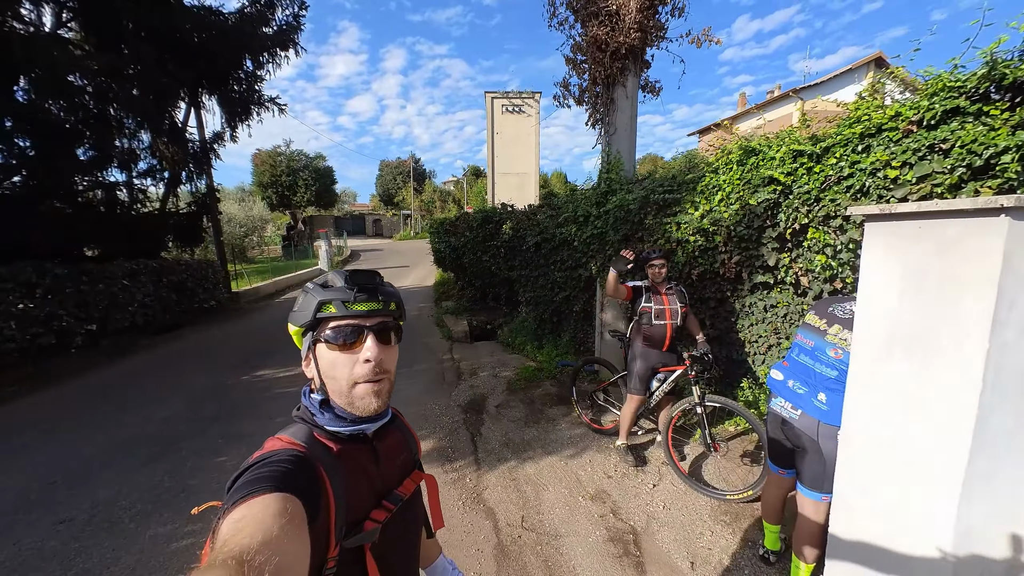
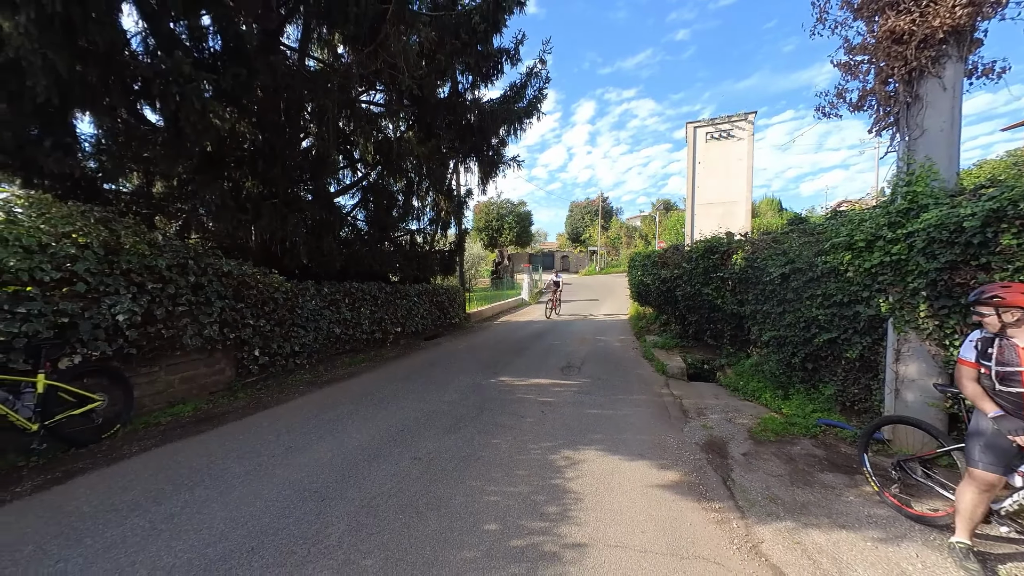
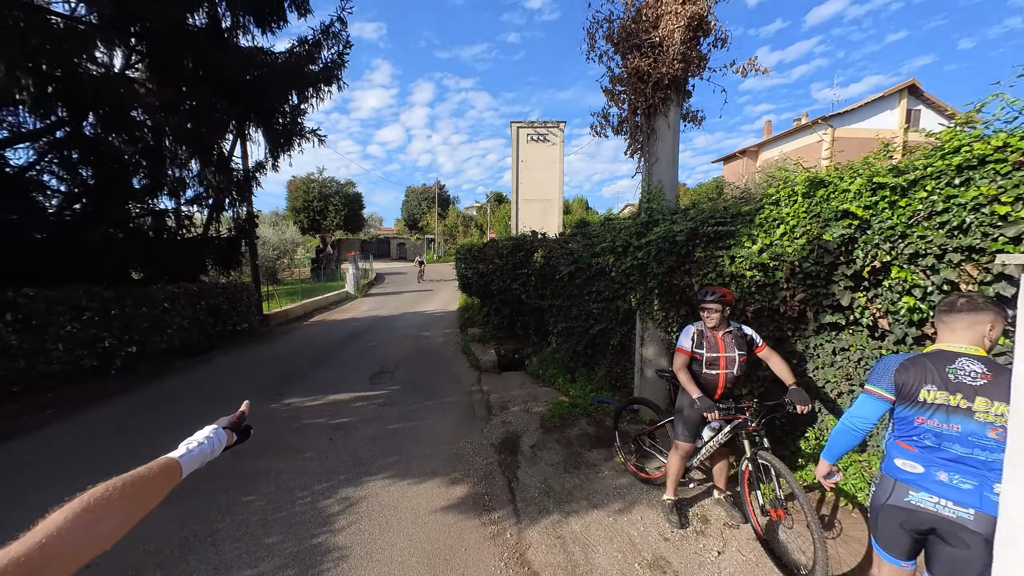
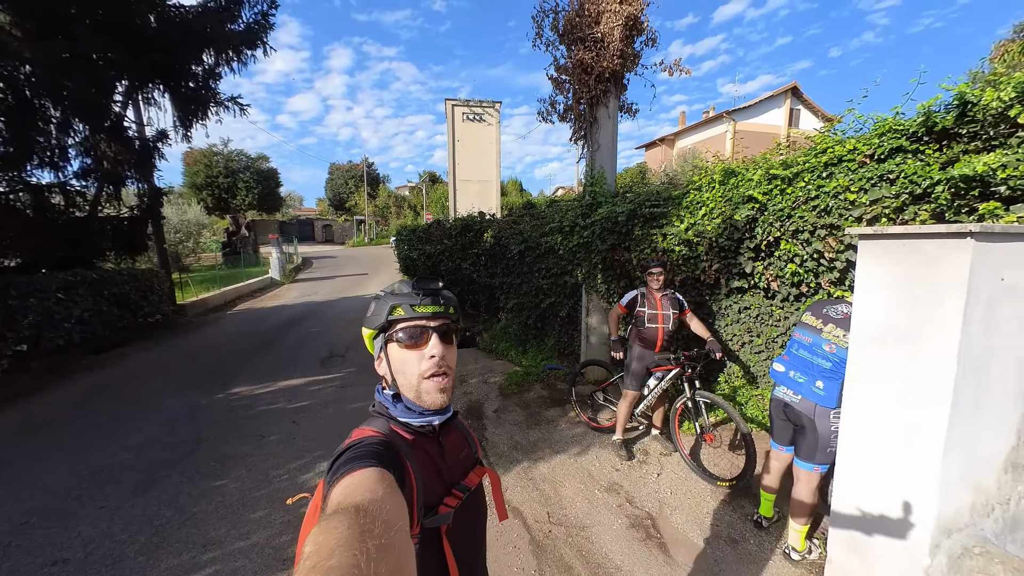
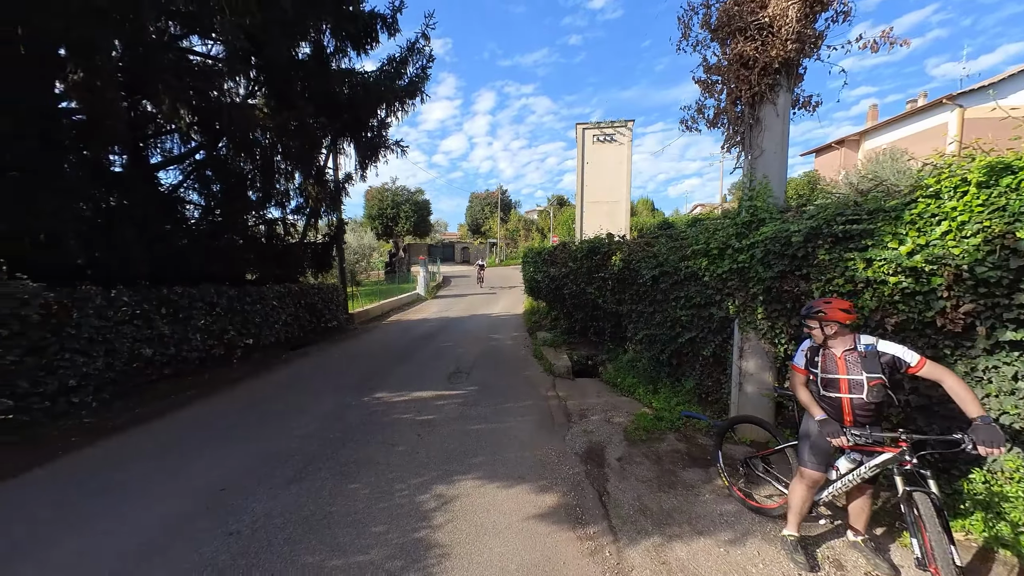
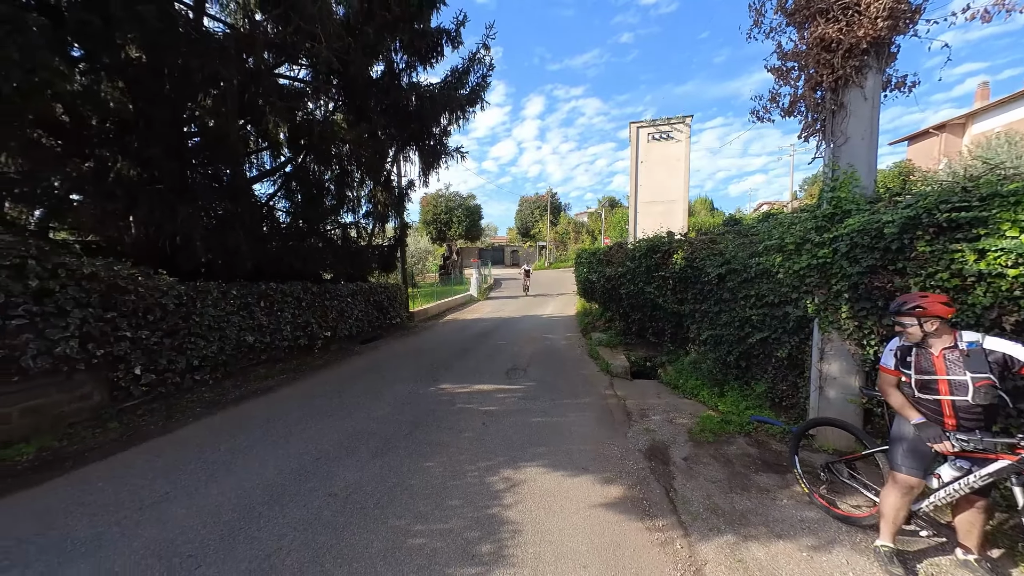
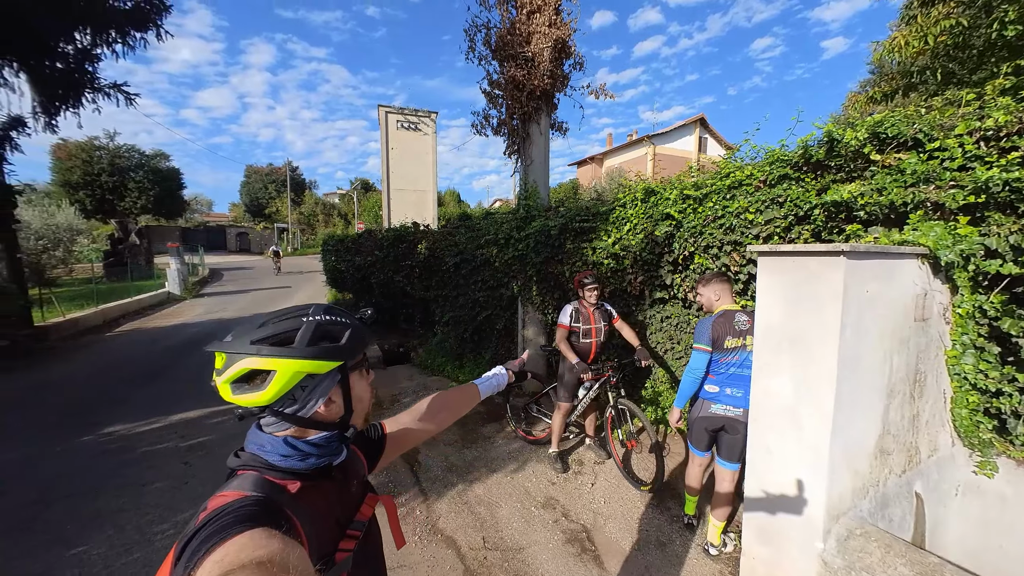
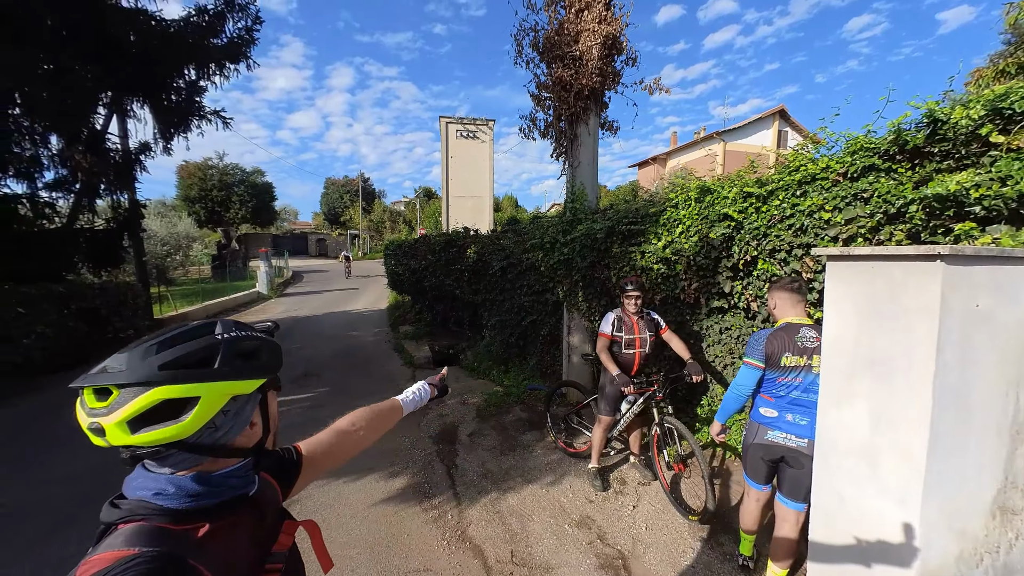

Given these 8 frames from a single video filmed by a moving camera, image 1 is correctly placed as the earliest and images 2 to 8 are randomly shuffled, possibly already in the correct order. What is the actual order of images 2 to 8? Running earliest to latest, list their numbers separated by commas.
4, 7, 8, 3, 5, 6, 2
